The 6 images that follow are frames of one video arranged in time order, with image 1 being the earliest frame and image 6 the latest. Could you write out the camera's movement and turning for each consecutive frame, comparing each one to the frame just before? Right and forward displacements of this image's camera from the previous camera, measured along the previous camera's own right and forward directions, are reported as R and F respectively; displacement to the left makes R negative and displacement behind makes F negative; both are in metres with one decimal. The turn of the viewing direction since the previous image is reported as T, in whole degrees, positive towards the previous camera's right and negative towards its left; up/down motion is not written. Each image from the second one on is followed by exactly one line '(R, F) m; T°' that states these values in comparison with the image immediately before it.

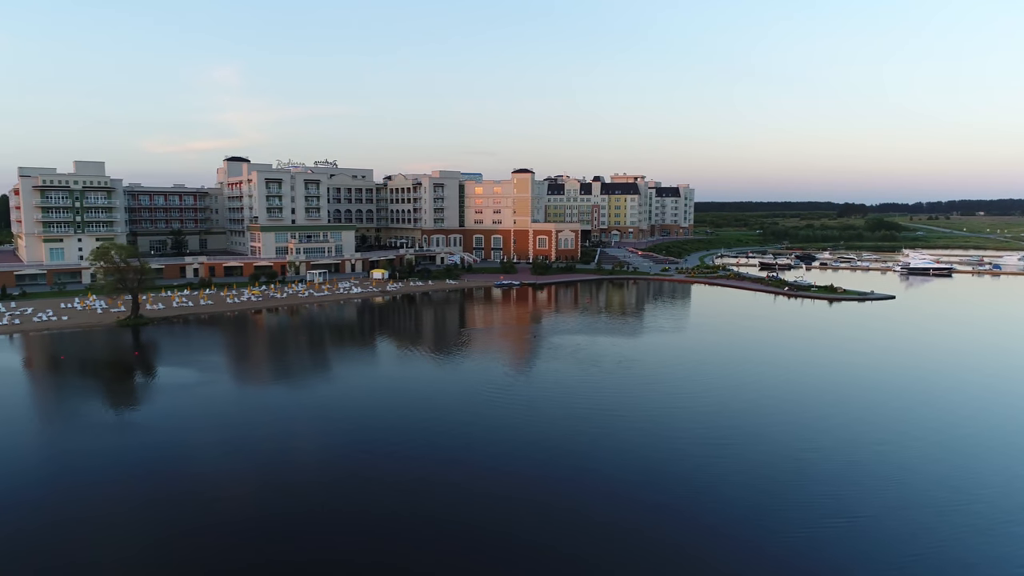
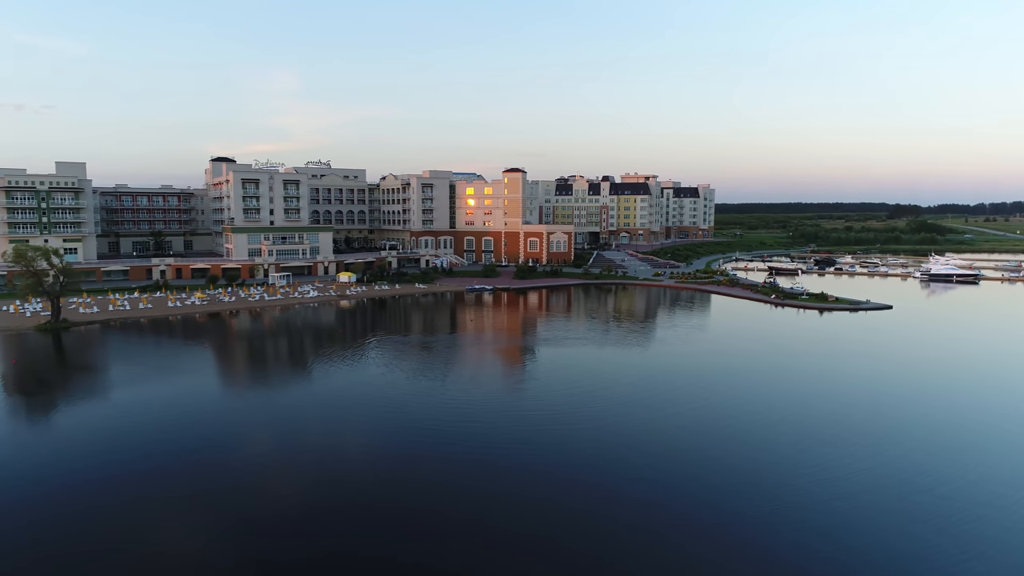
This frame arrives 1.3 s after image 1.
(+6.1, +3.2) m; -4°
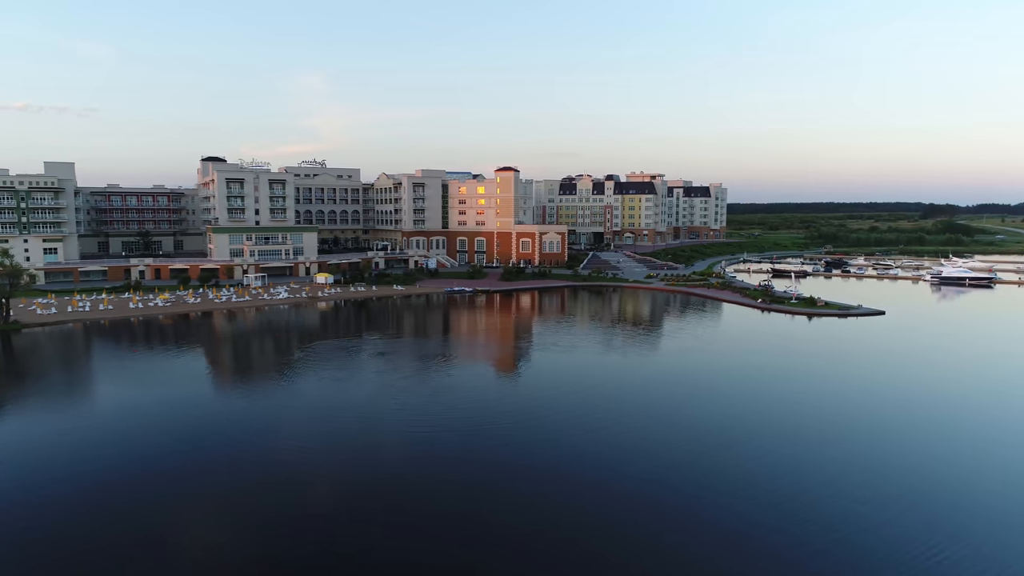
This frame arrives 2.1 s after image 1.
(+3.9, +1.8) m; -2°
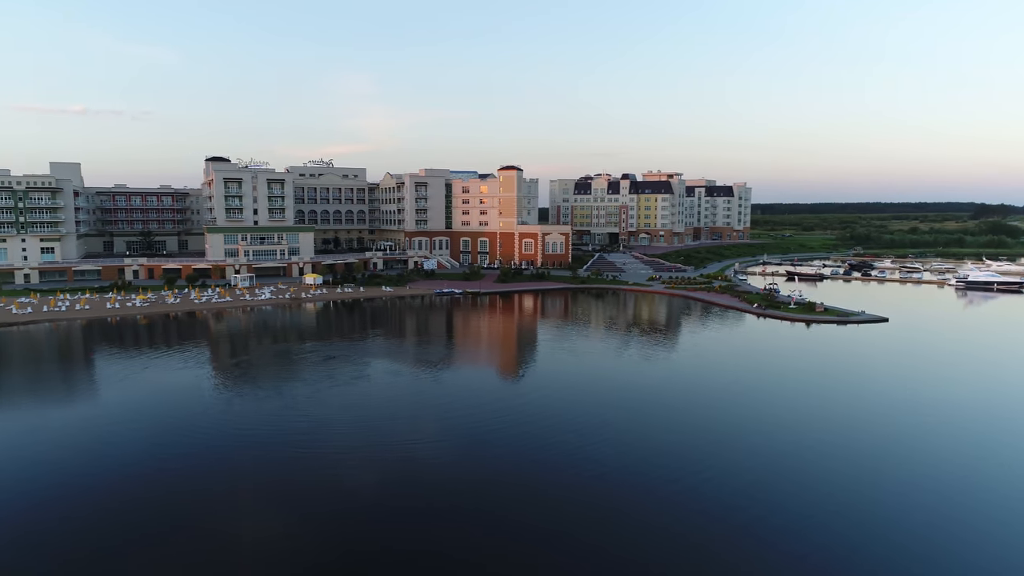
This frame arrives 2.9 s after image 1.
(+3.7, +1.8) m; -3°
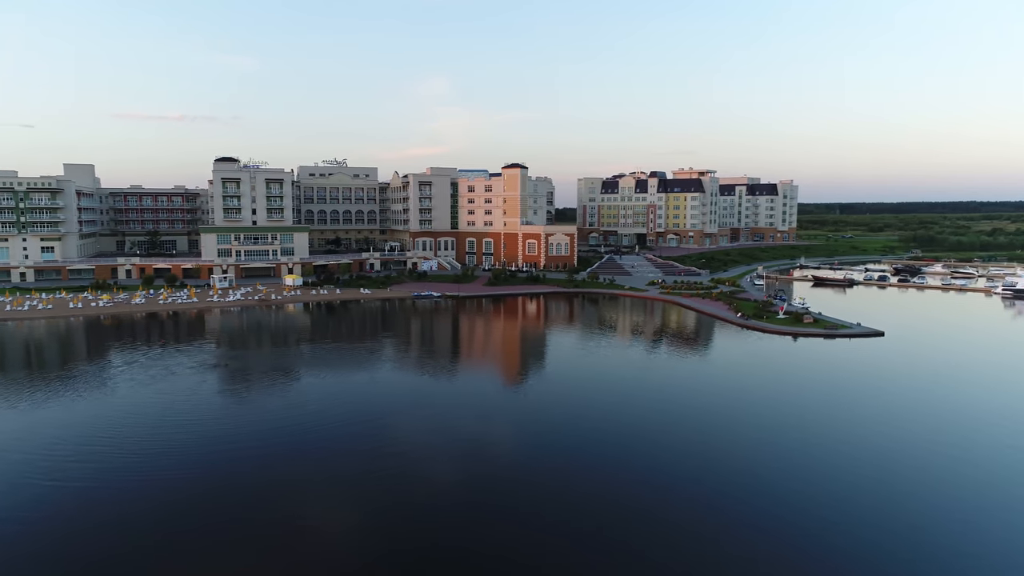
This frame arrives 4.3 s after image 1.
(+6.7, +3.2) m; -6°
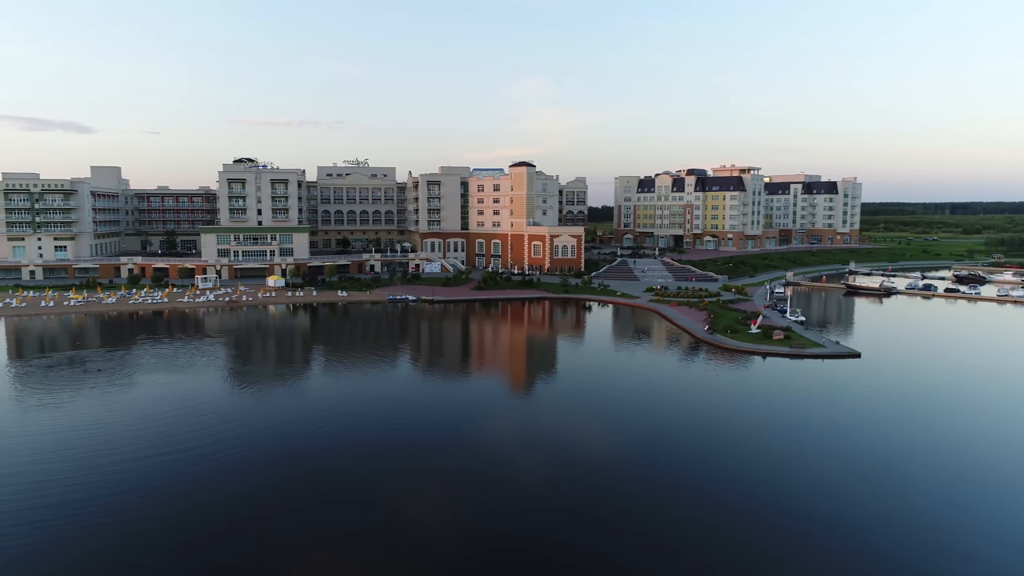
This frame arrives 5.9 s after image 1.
(+7.8, +3.4) m; -7°
